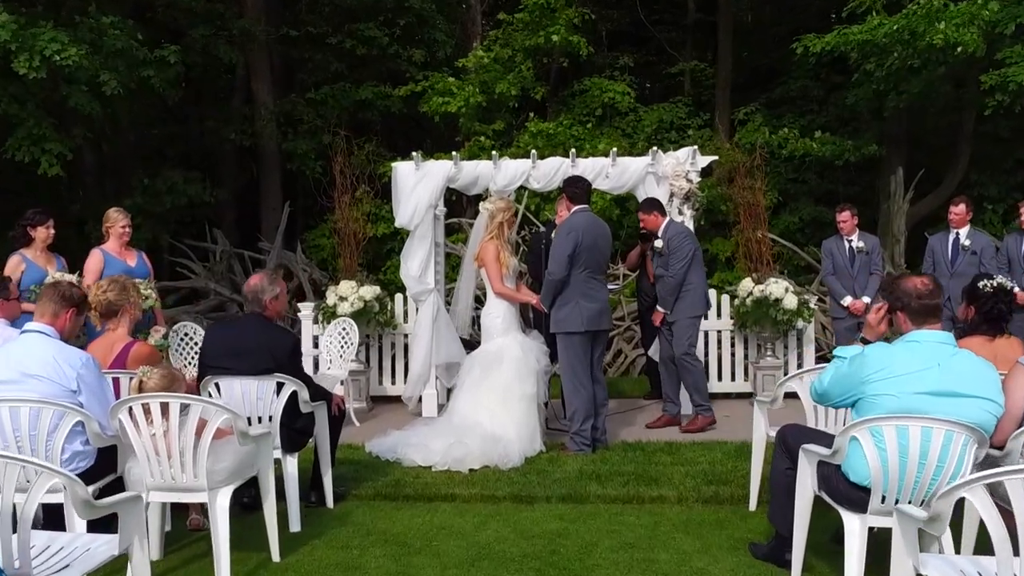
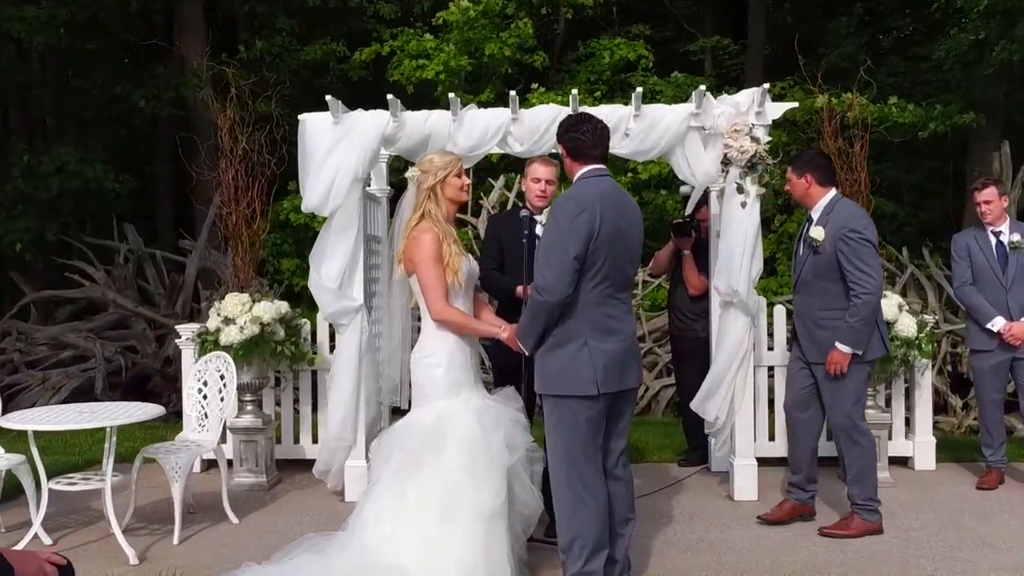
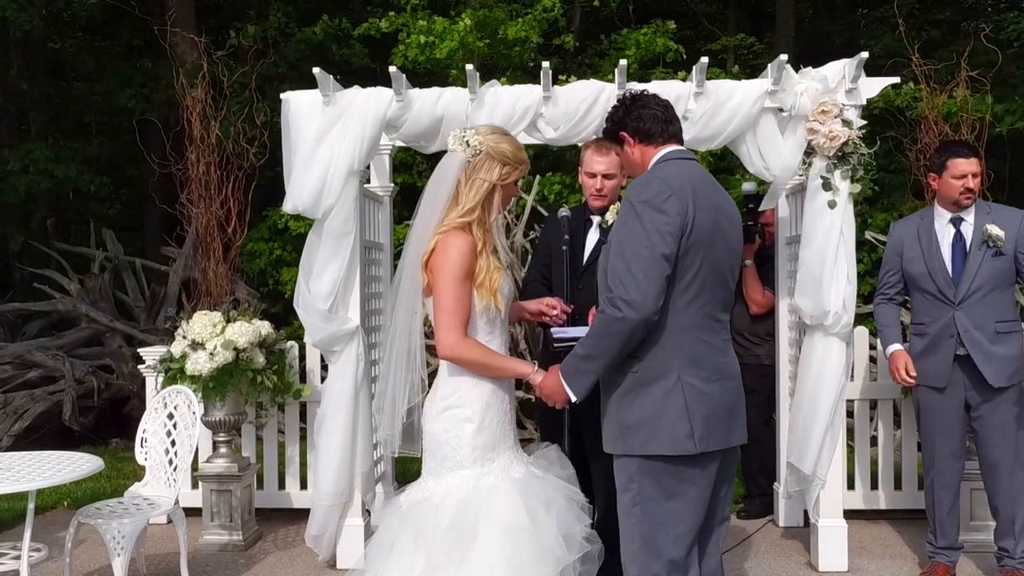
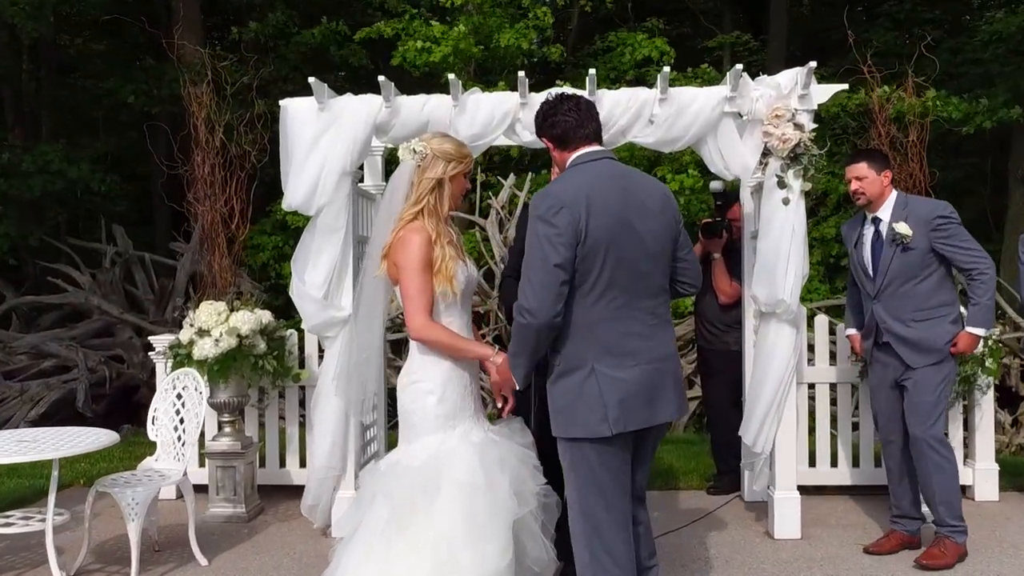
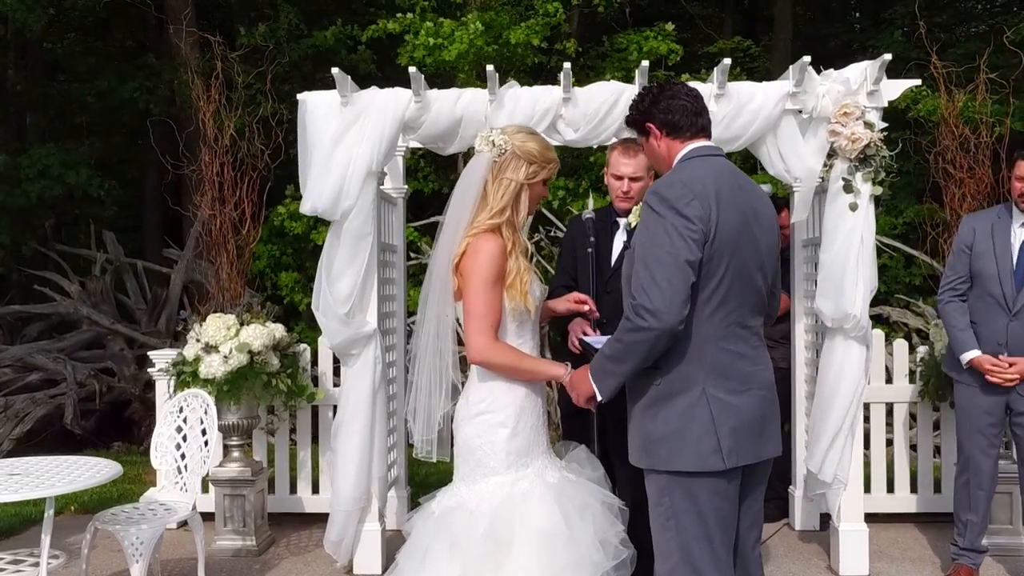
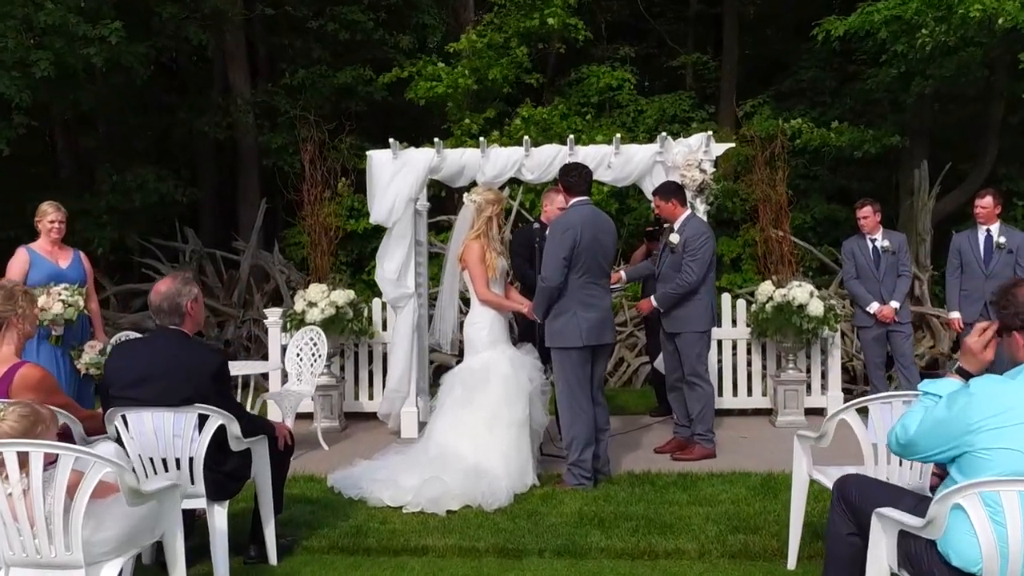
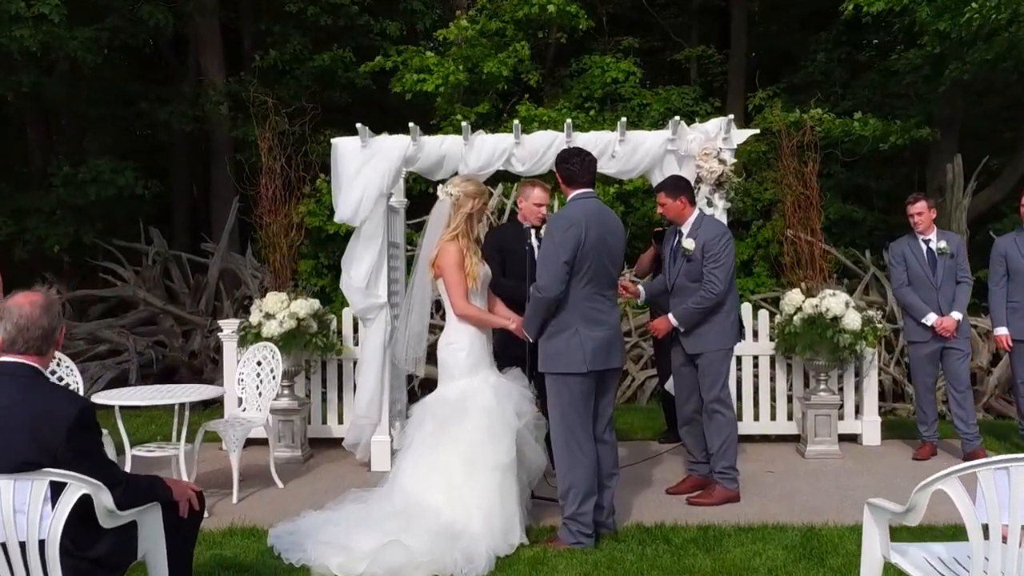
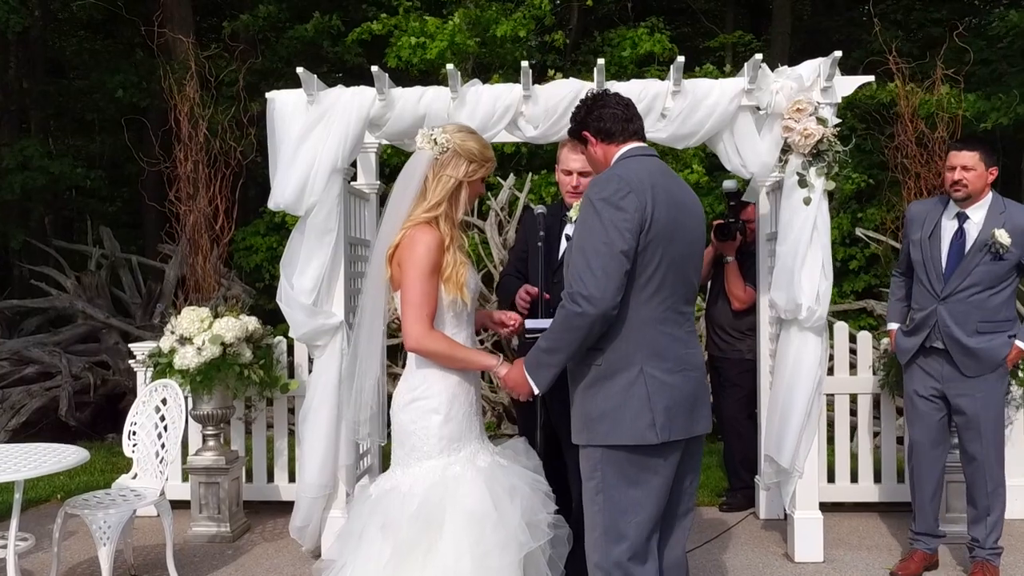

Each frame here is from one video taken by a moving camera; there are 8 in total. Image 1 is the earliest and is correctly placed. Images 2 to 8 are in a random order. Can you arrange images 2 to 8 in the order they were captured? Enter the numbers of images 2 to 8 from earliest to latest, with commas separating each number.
6, 7, 2, 4, 8, 3, 5
